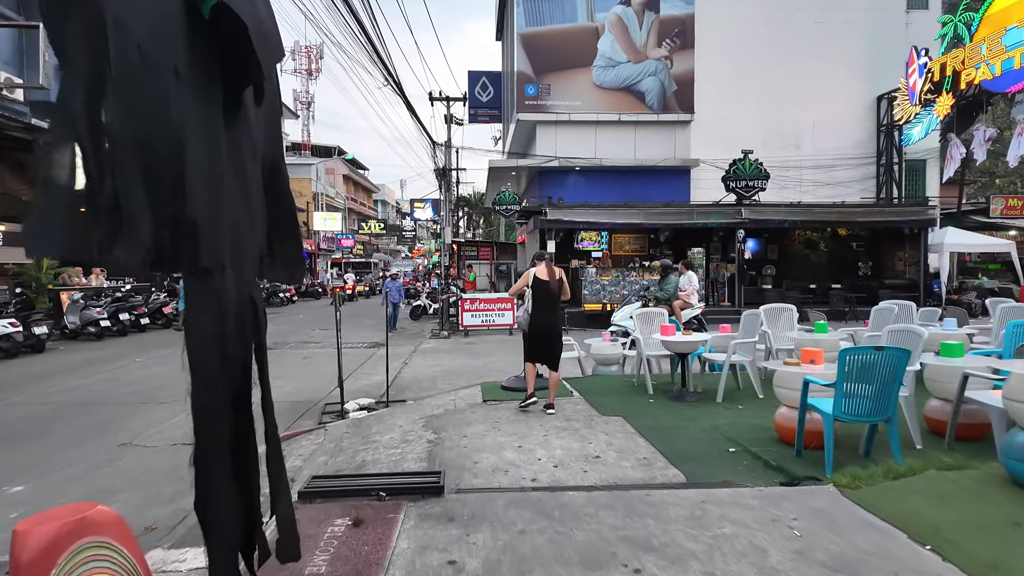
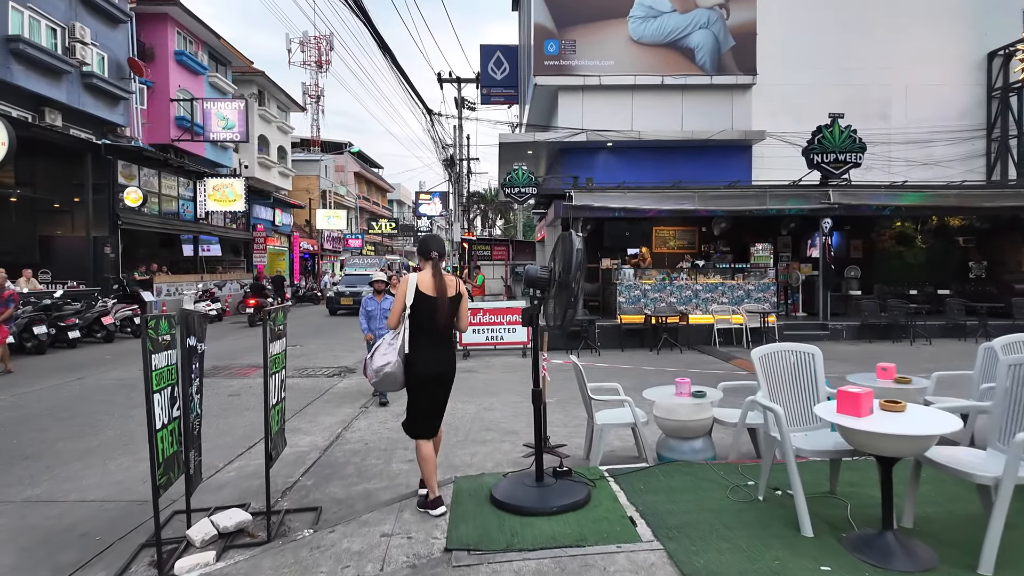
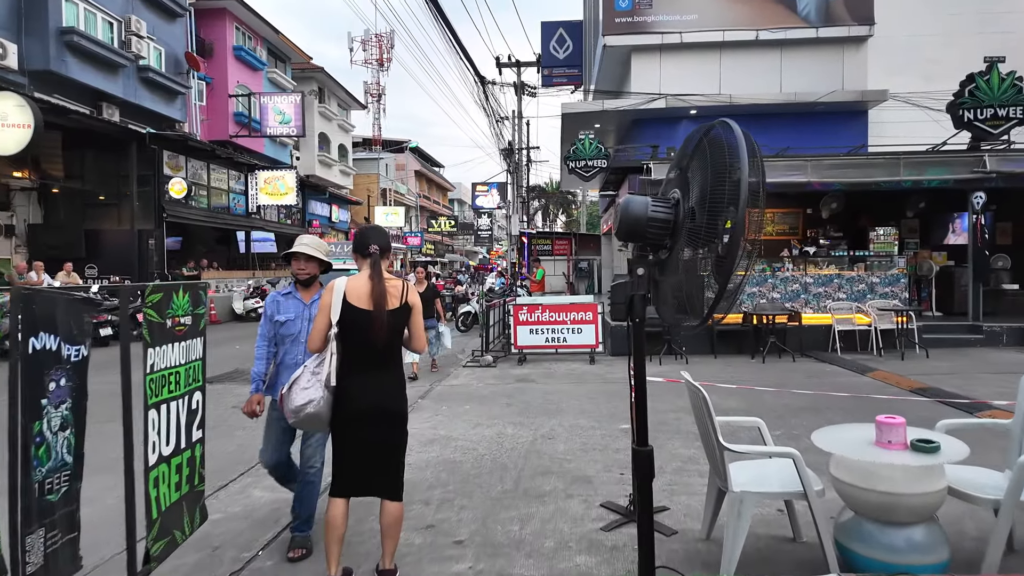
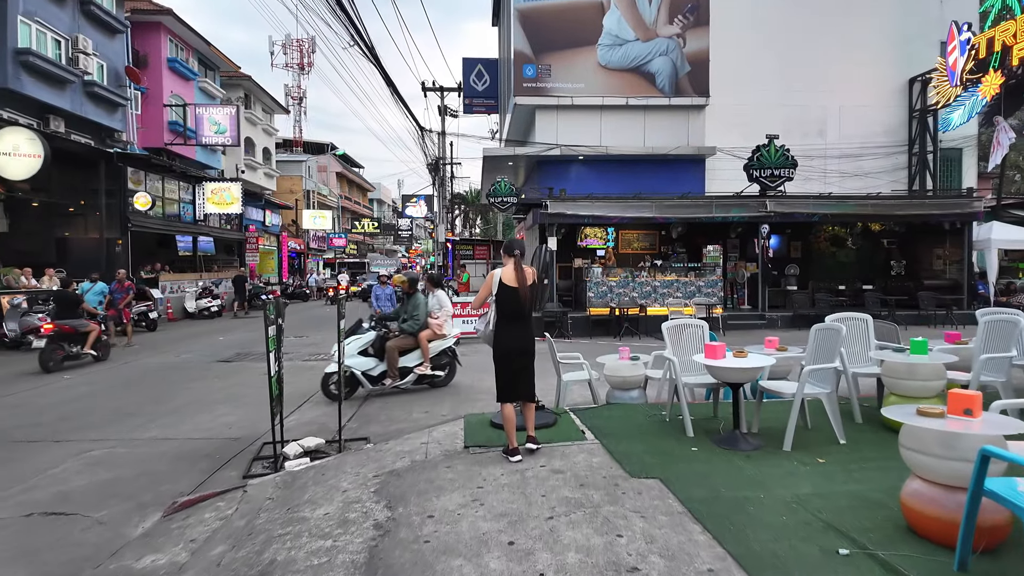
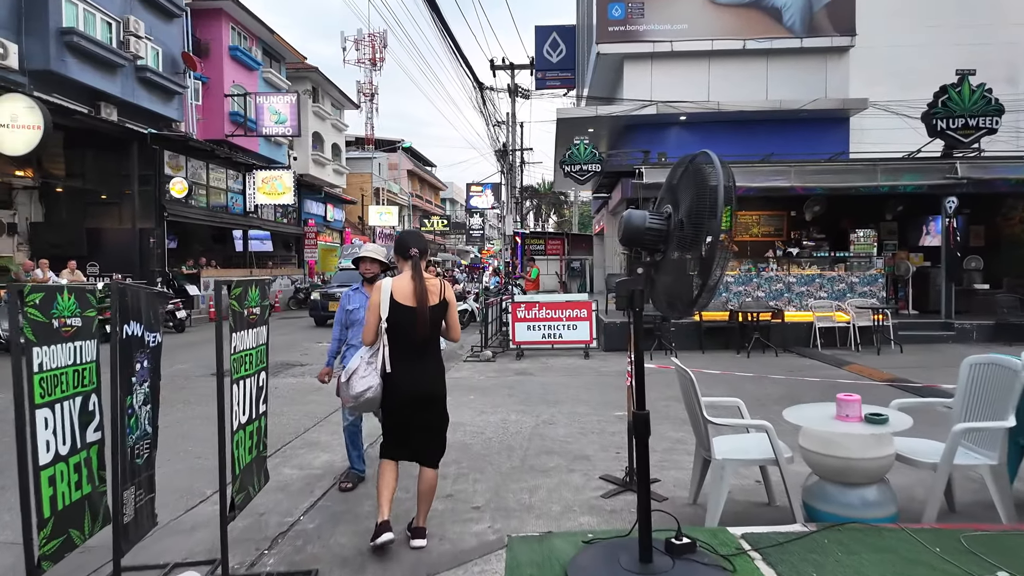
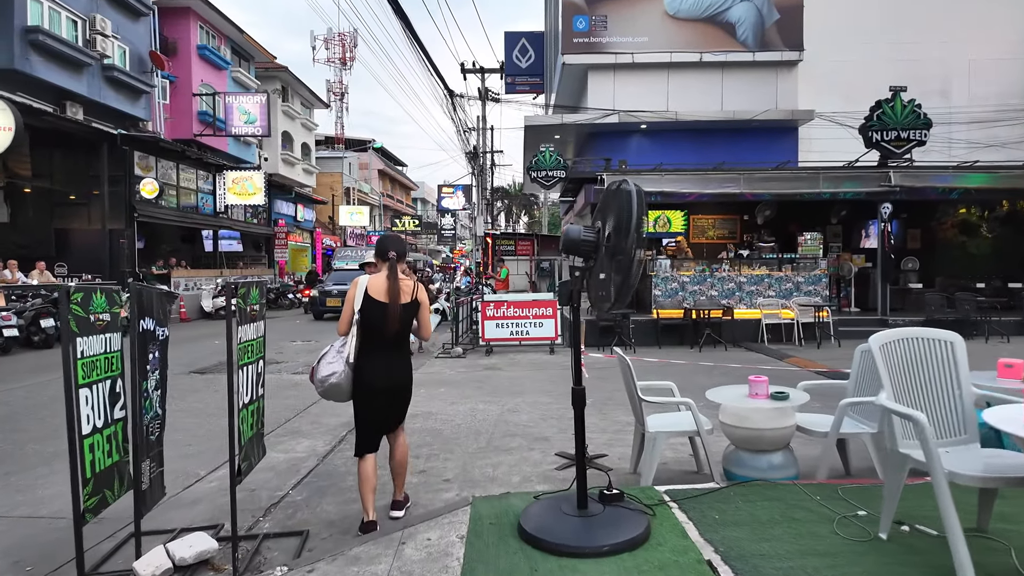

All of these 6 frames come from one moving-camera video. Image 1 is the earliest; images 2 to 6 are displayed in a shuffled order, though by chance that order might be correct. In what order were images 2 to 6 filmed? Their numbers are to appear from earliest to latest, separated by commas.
4, 2, 6, 5, 3
